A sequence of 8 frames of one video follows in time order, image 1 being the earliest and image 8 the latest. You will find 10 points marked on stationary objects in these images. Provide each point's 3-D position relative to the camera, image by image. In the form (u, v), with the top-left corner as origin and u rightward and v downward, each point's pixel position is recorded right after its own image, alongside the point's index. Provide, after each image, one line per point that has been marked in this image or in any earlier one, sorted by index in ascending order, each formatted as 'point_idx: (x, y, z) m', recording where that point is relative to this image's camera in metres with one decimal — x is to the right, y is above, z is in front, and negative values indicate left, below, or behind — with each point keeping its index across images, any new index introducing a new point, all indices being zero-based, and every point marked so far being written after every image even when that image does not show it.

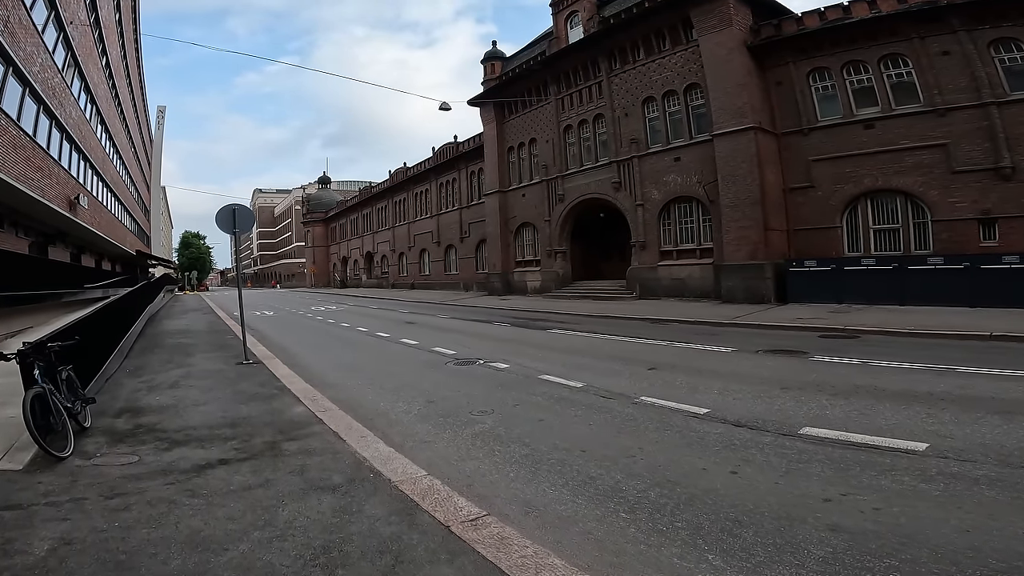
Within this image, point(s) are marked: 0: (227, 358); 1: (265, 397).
0: (-5.3, -1.3, +10.3) m
1: (-3.1, -1.4, +7.0) m
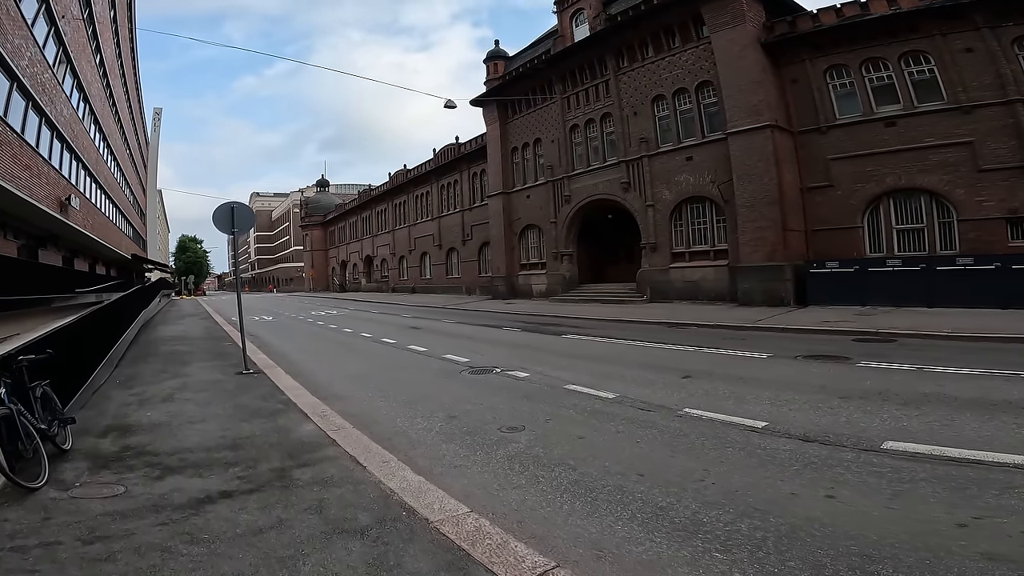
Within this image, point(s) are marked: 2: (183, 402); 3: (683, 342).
0: (-5.0, -1.4, +9.6) m
1: (-2.7, -1.4, +6.3) m
2: (-4.2, -1.5, +7.0) m
3: (+3.8, -1.2, +12.2) m
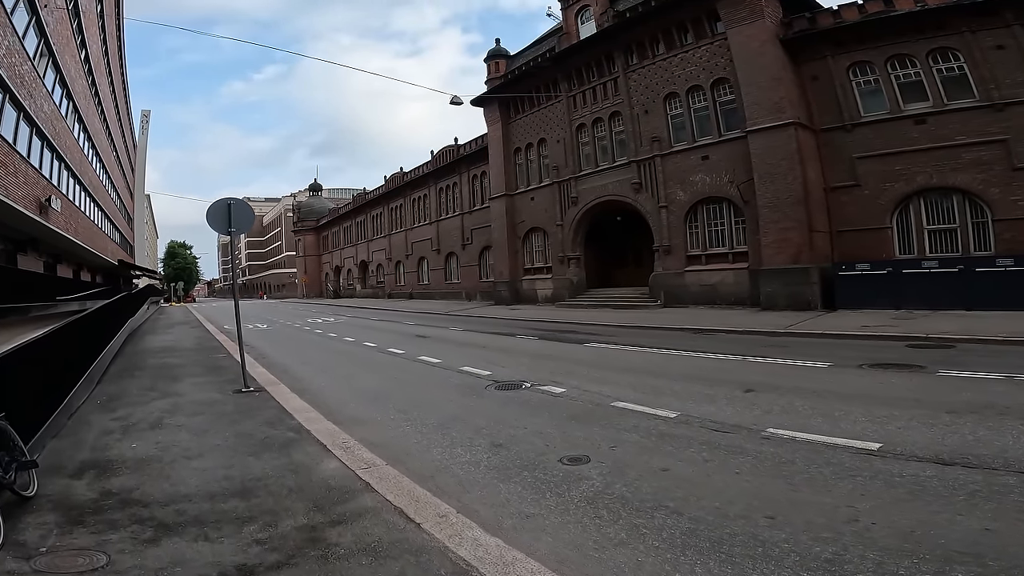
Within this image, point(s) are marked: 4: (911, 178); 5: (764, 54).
0: (-4.5, -1.5, +8.6) m
1: (-2.2, -1.5, +5.3) m
2: (-3.6, -1.5, +6.0) m
3: (+4.2, -1.2, +11.3) m
4: (+11.9, +3.3, +16.5) m
5: (+8.2, +7.5, +18.0) m
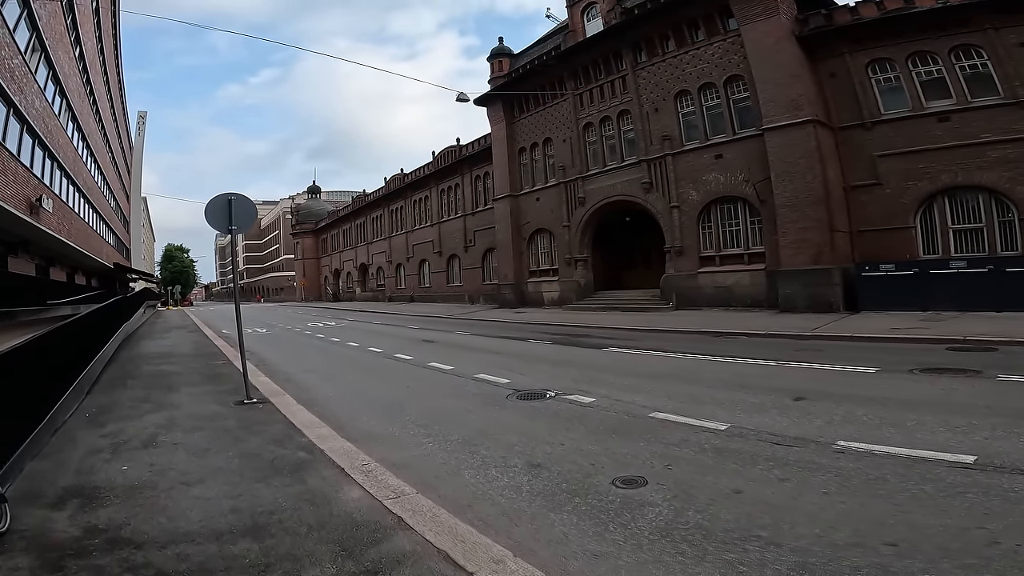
0: (-4.1, -1.5, +8.0) m
1: (-1.8, -1.5, +4.7) m
2: (-3.3, -1.5, +5.4) m
3: (+4.6, -1.3, +10.7) m
4: (+12.2, +3.2, +16.0) m
5: (+8.4, +7.5, +17.5) m
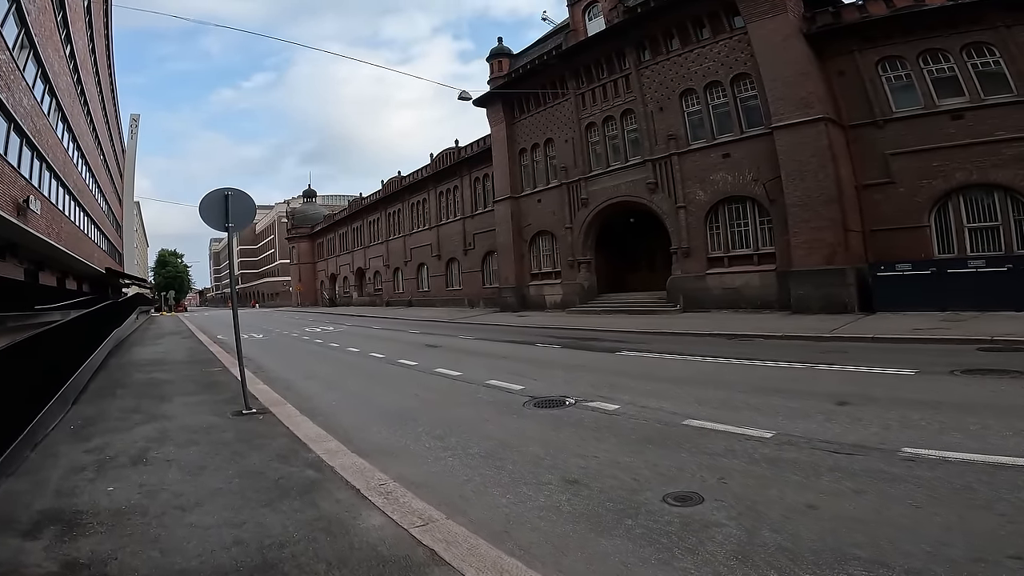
0: (-3.9, -1.6, +7.5) m
1: (-1.5, -1.5, +4.2) m
2: (-3.0, -1.5, +4.9) m
3: (+4.8, -1.3, +10.2) m
4: (+12.4, +3.2, +15.7) m
5: (+8.6, +7.4, +17.2) m
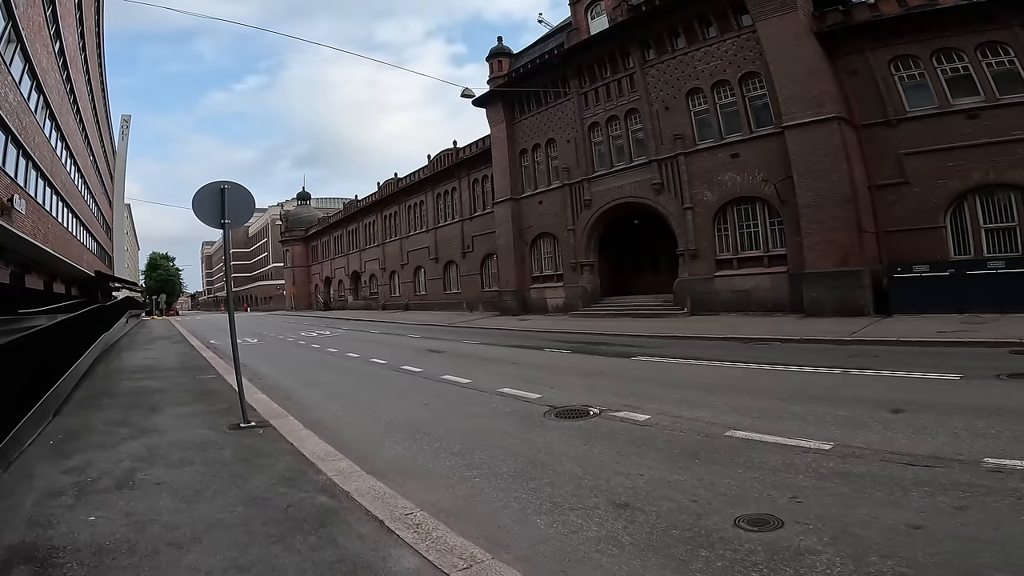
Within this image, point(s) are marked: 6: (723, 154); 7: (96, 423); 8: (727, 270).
0: (-3.6, -1.6, +6.9) m
1: (-1.2, -1.5, +3.6) m
2: (-2.7, -1.5, +4.3) m
3: (+5.0, -1.3, +9.8) m
4: (+12.5, +3.2, +15.3) m
5: (+8.7, +7.4, +16.8) m
6: (+7.0, +4.5, +18.5) m
7: (-5.0, -1.6, +6.6) m
8: (+7.1, +0.6, +18.4) m
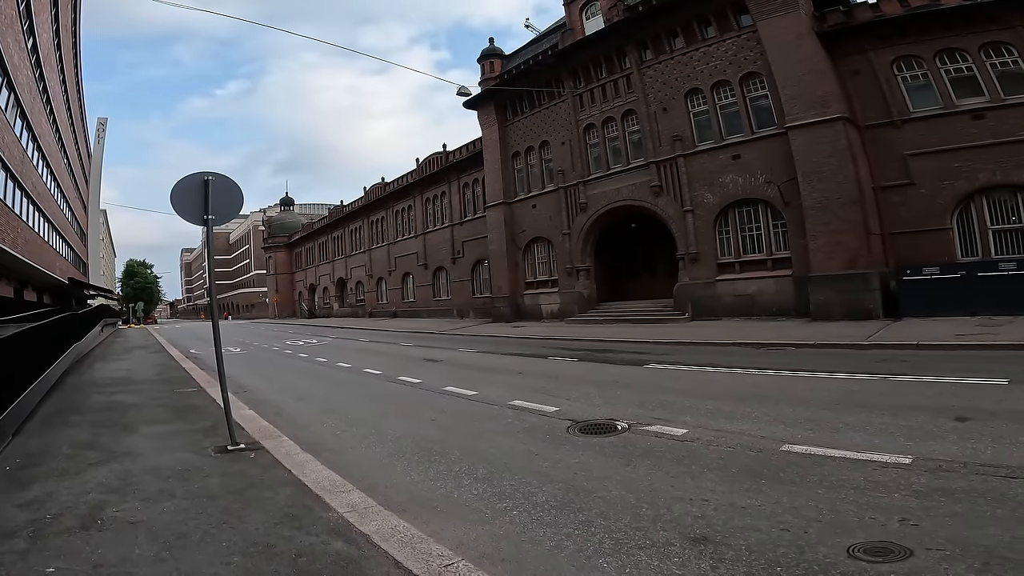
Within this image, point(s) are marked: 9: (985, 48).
0: (-3.4, -1.6, +6.1) m
1: (-0.9, -1.5, +2.9) m
2: (-2.4, -1.6, +3.5) m
3: (+5.2, -1.4, +9.2) m
4: (+12.5, +3.1, +15.1) m
5: (+8.6, +7.2, +16.5) m
6: (+6.9, +4.3, +18.2) m
7: (-4.7, -1.7, +5.8) m
8: (+7.0, +0.4, +17.9) m
9: (+13.4, +6.9, +15.7) m
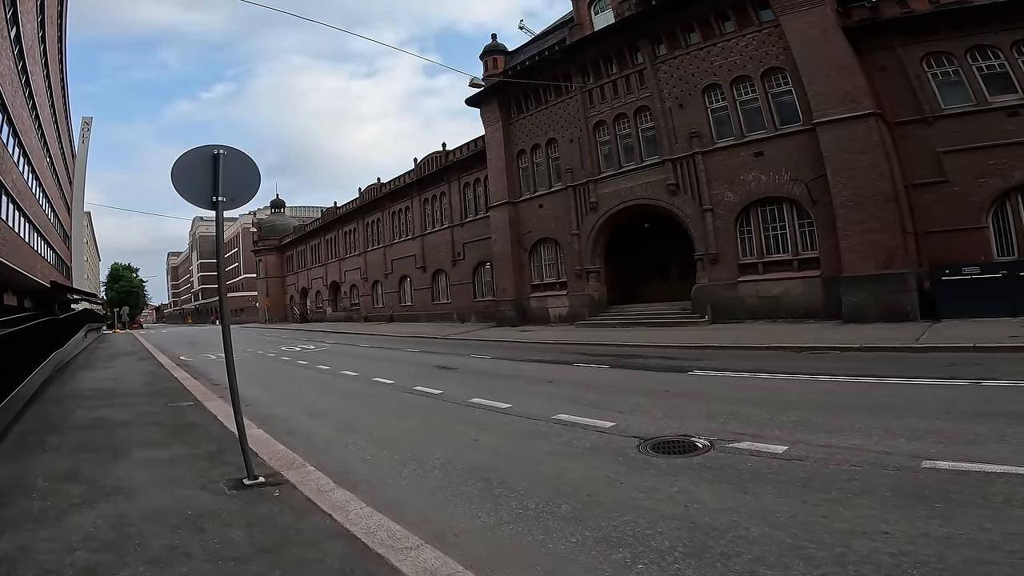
0: (-2.7, -1.6, +5.1) m
1: (-0.2, -1.4, +2.0) m
2: (-1.7, -1.5, +2.6) m
3: (+5.7, -1.4, +8.4) m
4: (+12.9, +3.0, +14.4) m
5: (+9.0, +7.2, +15.8) m
6: (+7.3, +4.3, +17.4) m
7: (-4.1, -1.6, +4.8) m
8: (+7.4, +0.4, +17.2) m
9: (+13.8, +6.8, +15.1) m
